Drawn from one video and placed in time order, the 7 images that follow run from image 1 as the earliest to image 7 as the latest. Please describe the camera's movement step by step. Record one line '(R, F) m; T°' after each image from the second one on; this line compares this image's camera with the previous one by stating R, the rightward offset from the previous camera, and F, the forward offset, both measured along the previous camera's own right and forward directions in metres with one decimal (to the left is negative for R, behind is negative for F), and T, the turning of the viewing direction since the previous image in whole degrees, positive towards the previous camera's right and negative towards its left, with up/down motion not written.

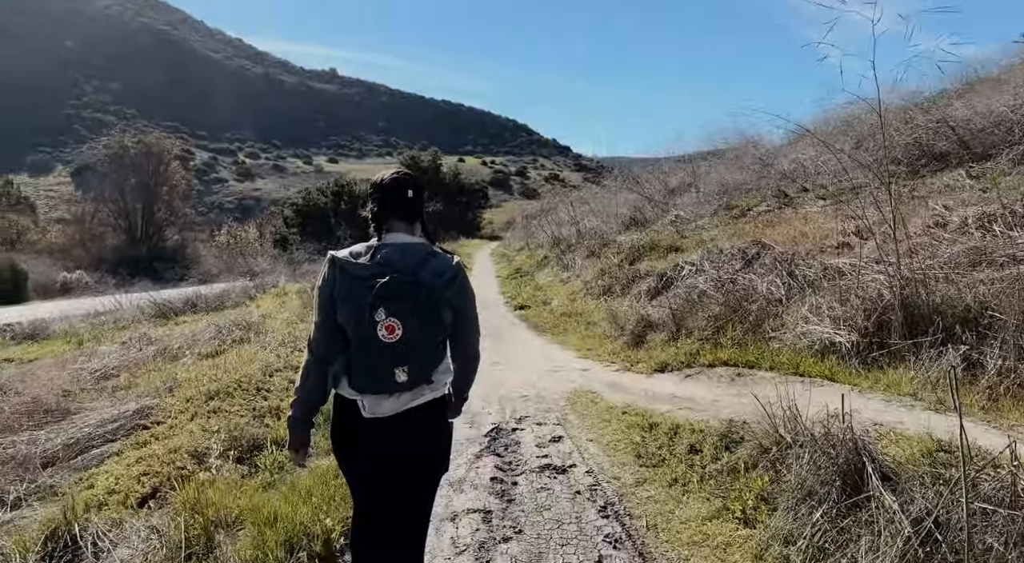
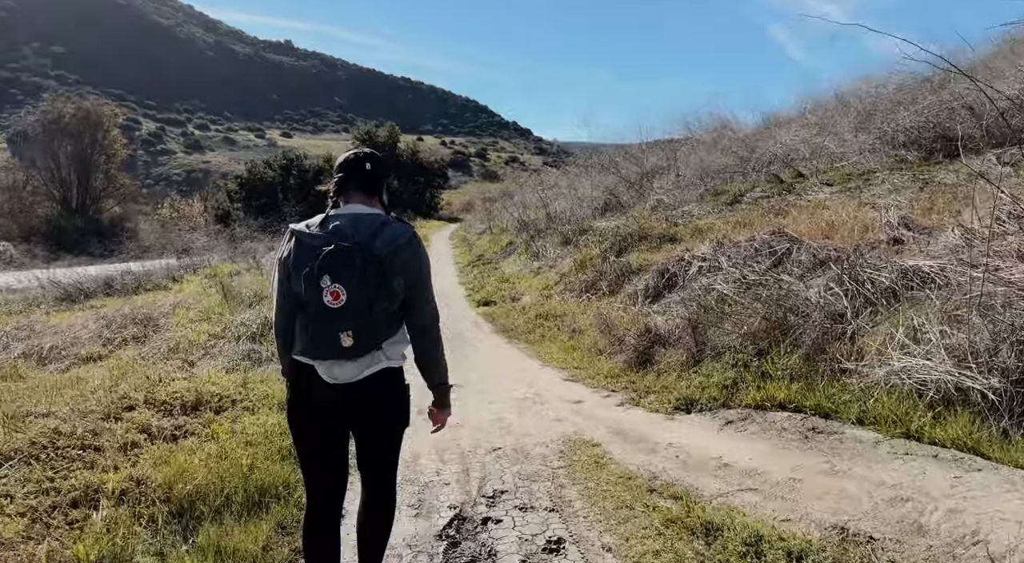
(-0.1, +2.1) m; +4°
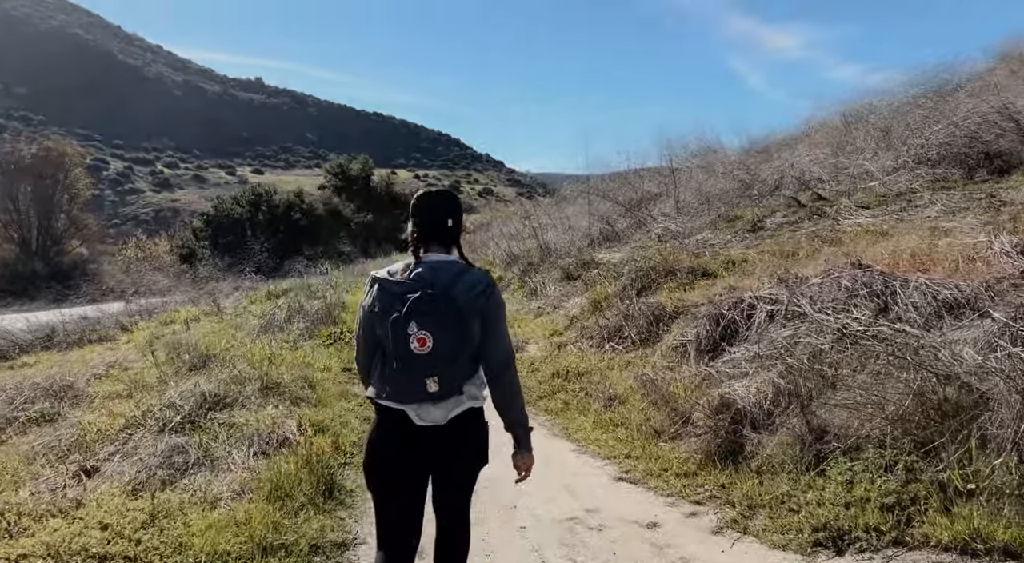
(-0.4, +1.8) m; +2°
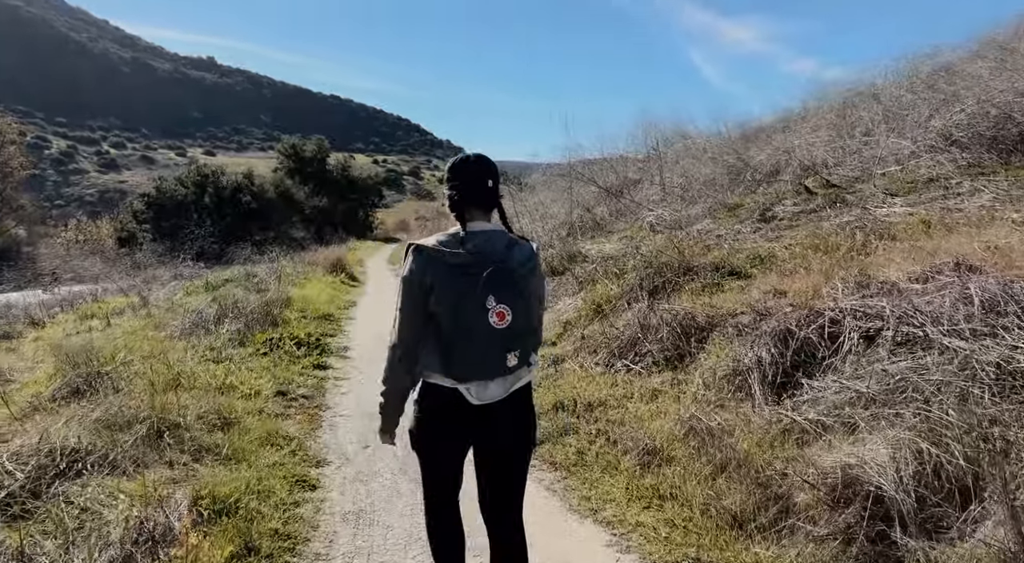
(-0.3, +1.9) m; +4°
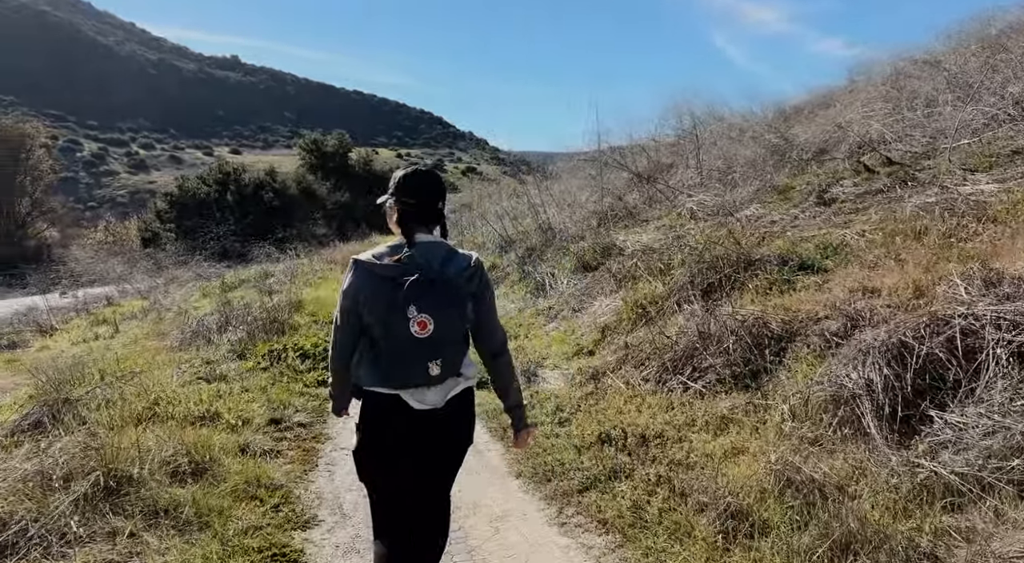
(0.0, +1.0) m; -2°
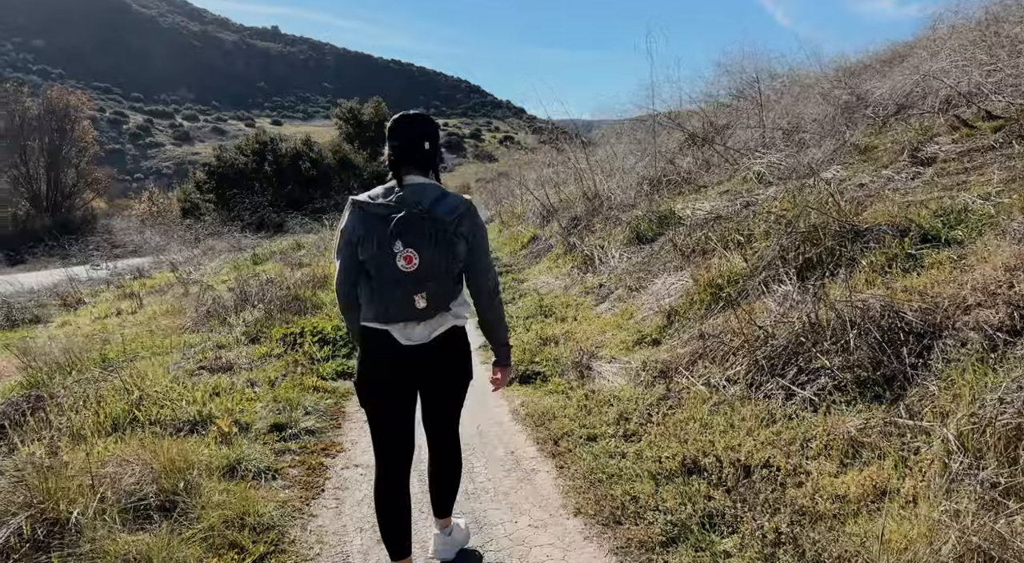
(-0.1, +1.1) m; -3°
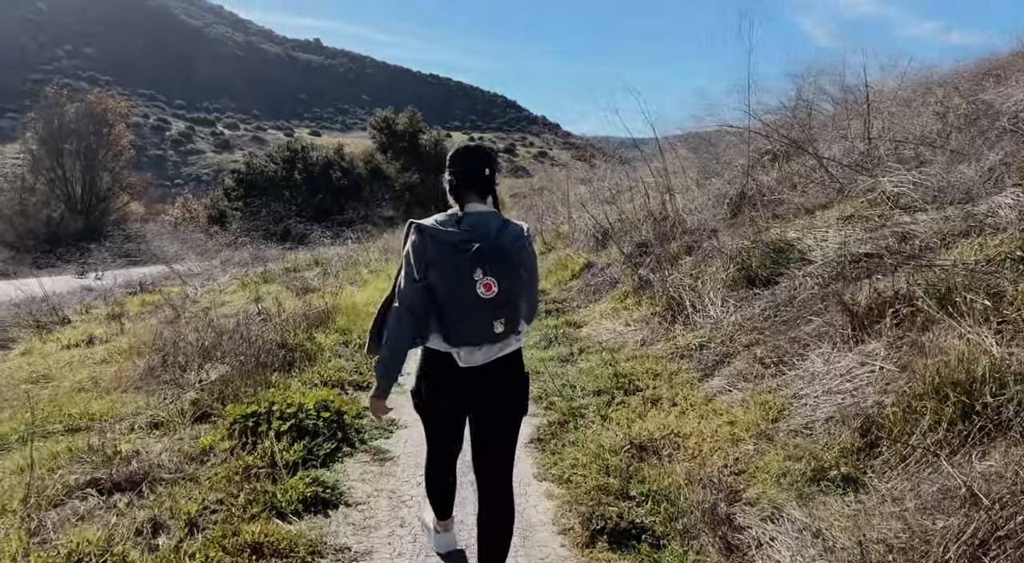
(-0.3, +2.3) m; -3°
